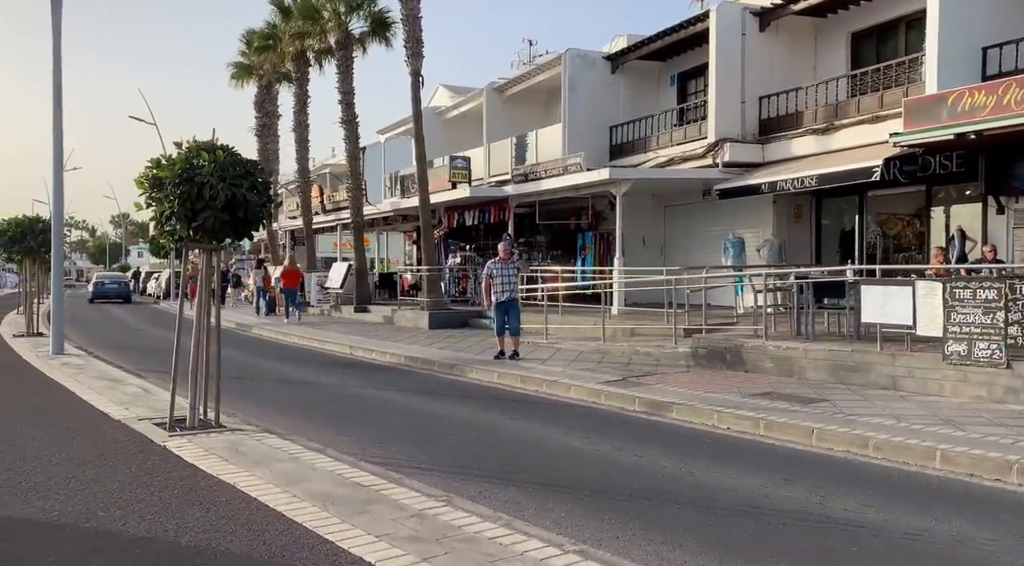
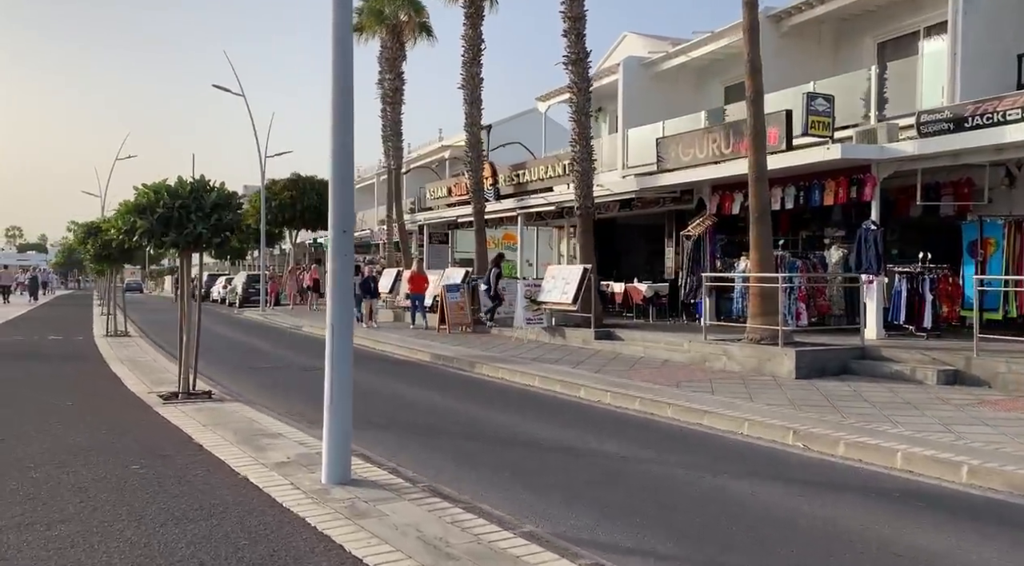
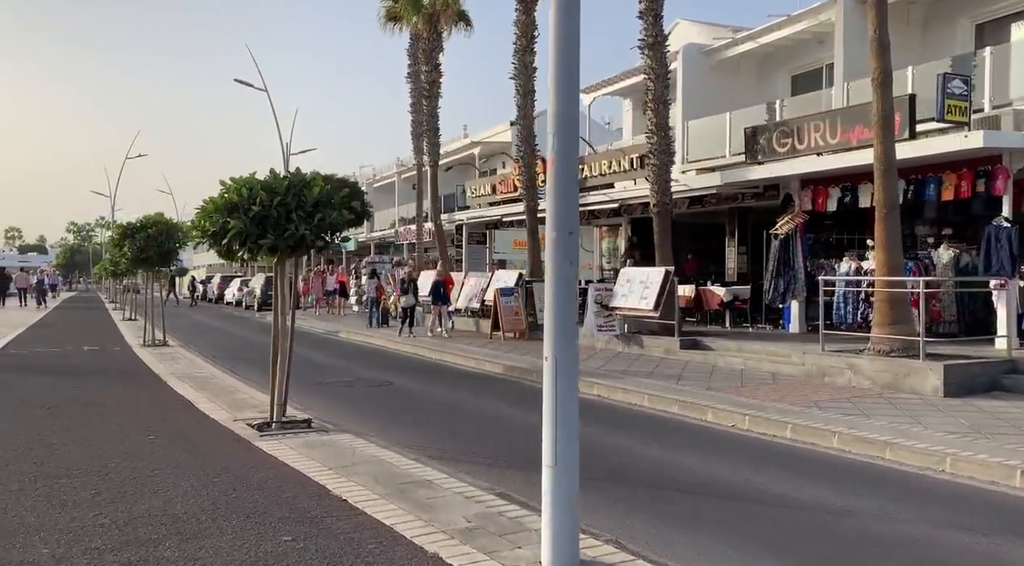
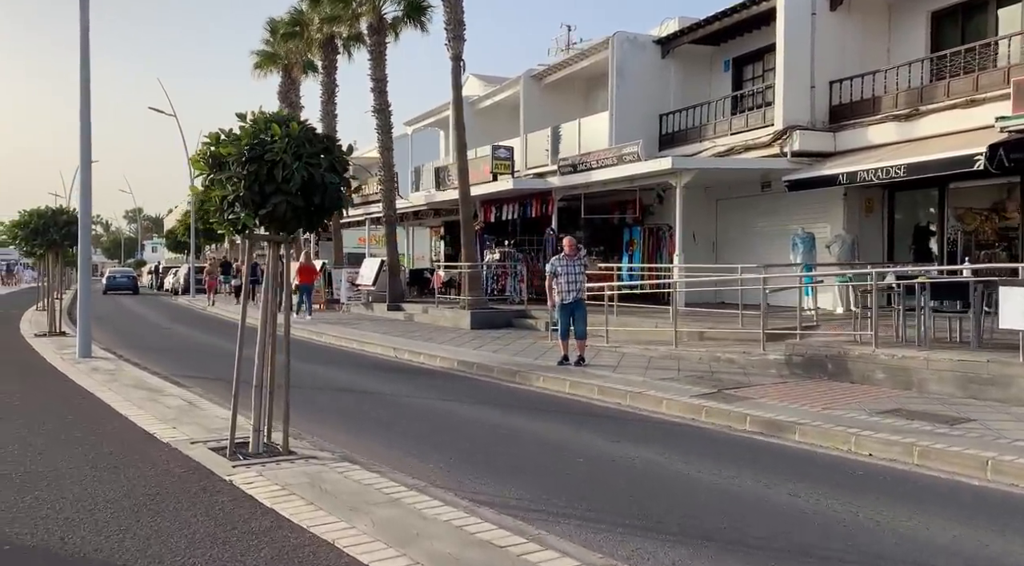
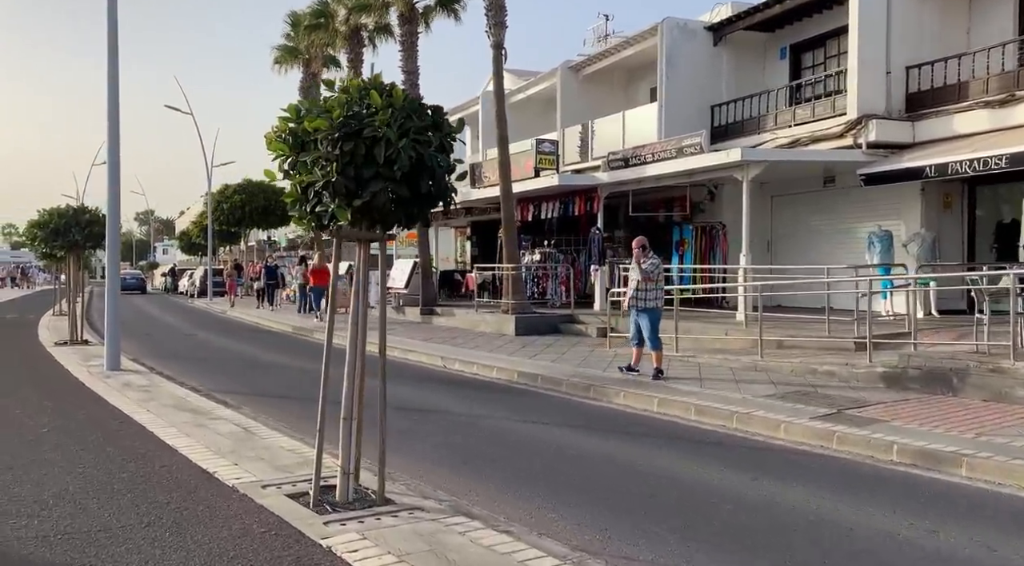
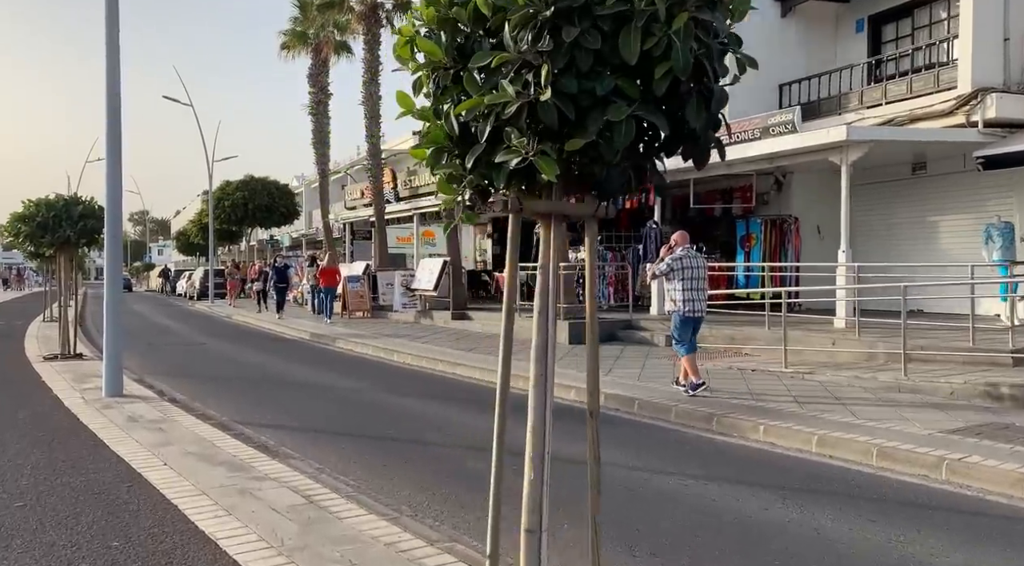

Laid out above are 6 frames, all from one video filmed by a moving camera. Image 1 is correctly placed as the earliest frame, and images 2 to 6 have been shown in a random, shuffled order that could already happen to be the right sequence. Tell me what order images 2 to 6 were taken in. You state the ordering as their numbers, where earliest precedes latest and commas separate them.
4, 5, 6, 2, 3
